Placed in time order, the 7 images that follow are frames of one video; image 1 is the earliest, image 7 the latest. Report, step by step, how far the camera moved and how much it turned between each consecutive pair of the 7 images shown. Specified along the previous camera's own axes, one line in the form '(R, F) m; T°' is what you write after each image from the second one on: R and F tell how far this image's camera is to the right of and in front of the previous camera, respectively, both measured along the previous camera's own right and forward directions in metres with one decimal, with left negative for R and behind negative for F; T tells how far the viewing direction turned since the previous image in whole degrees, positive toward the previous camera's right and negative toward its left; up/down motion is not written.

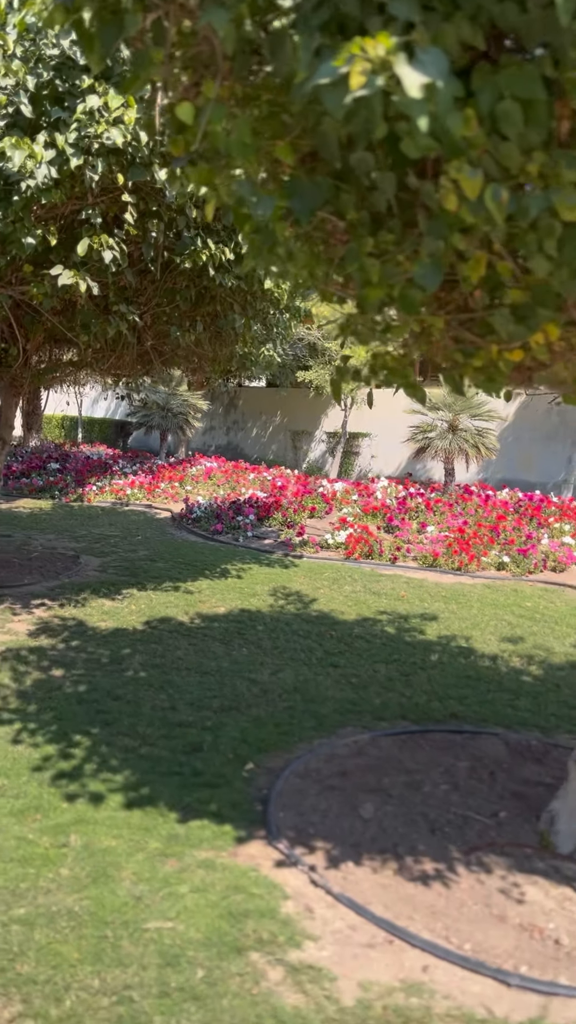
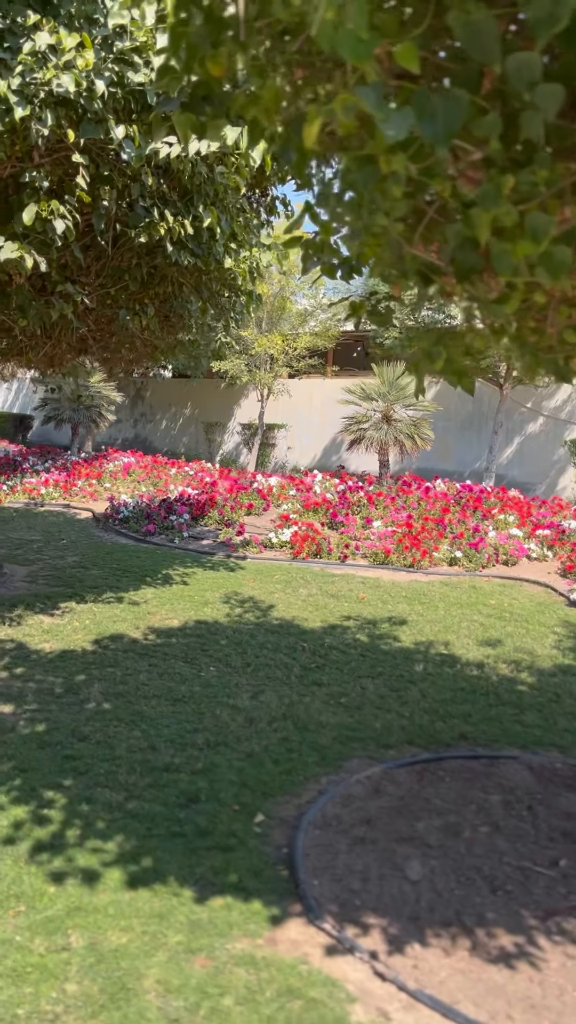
(-0.4, +0.6) m; +6°
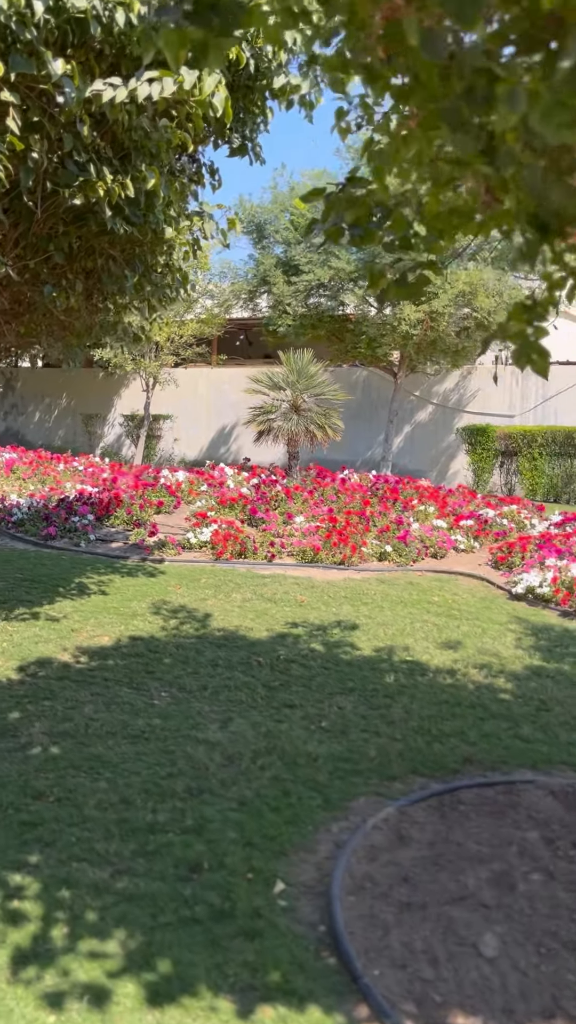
(-0.5, +0.6) m; +8°
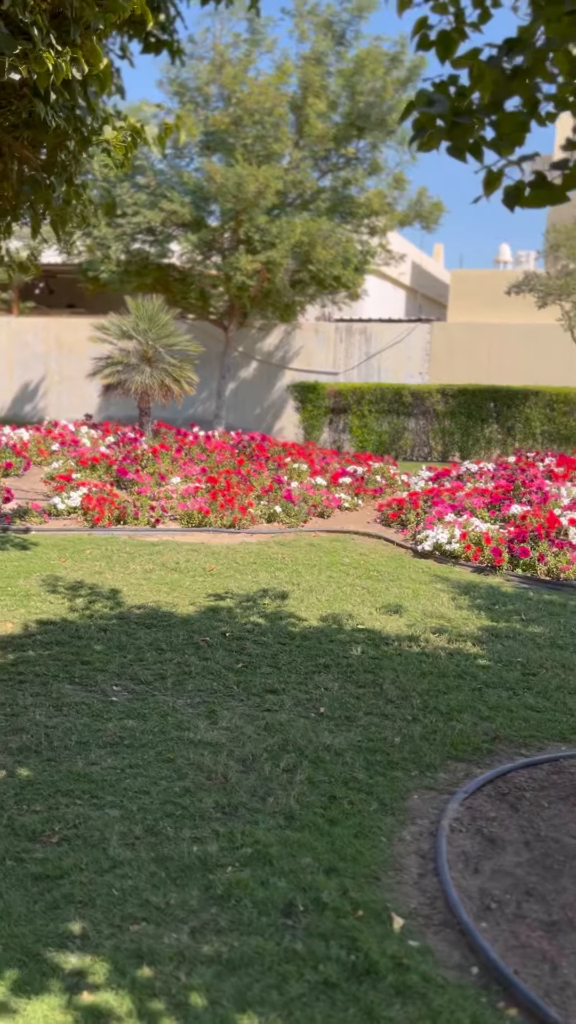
(-0.8, +0.7) m; +14°
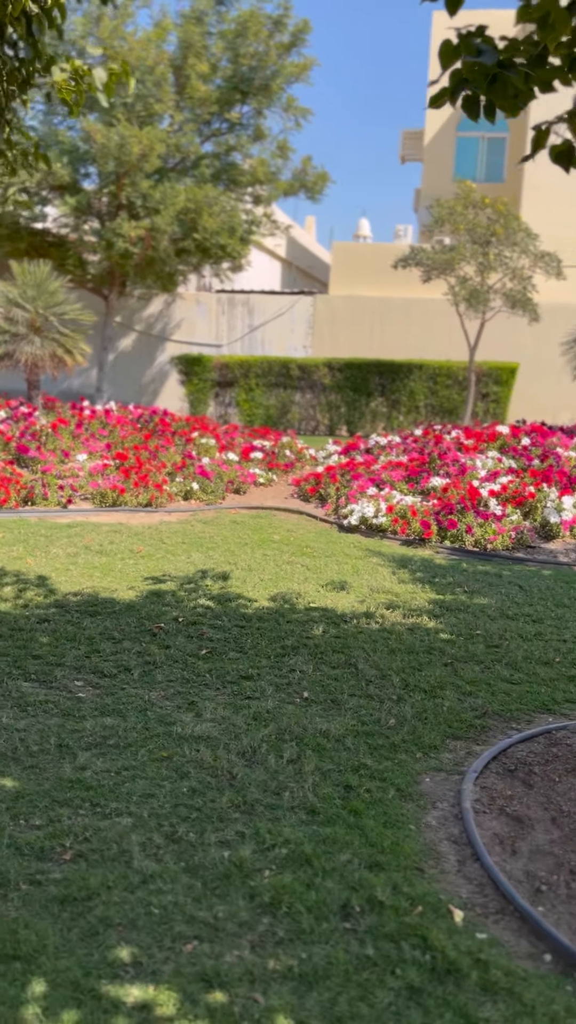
(-0.5, +0.2) m; +9°
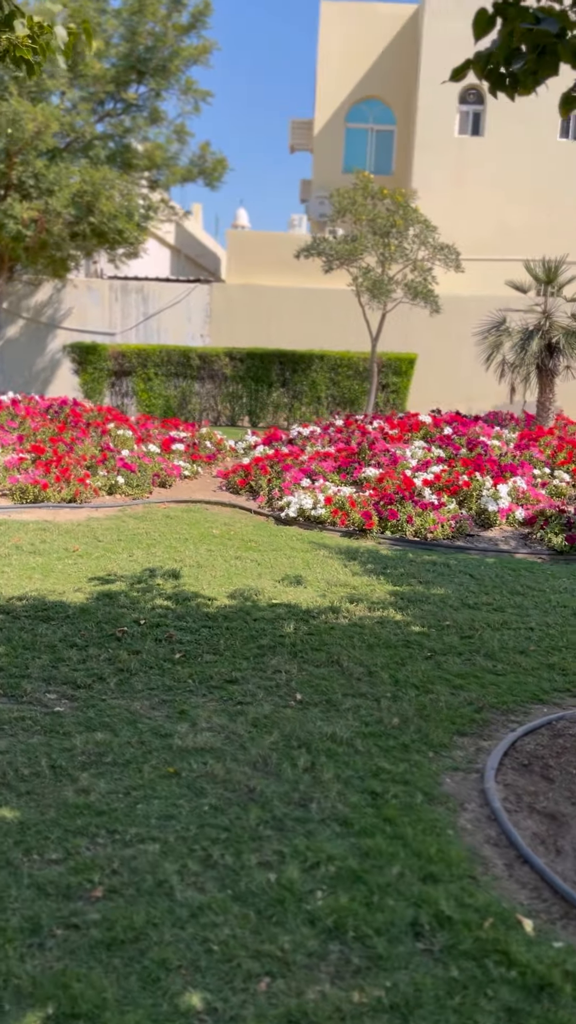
(-0.4, +0.2) m; +8°
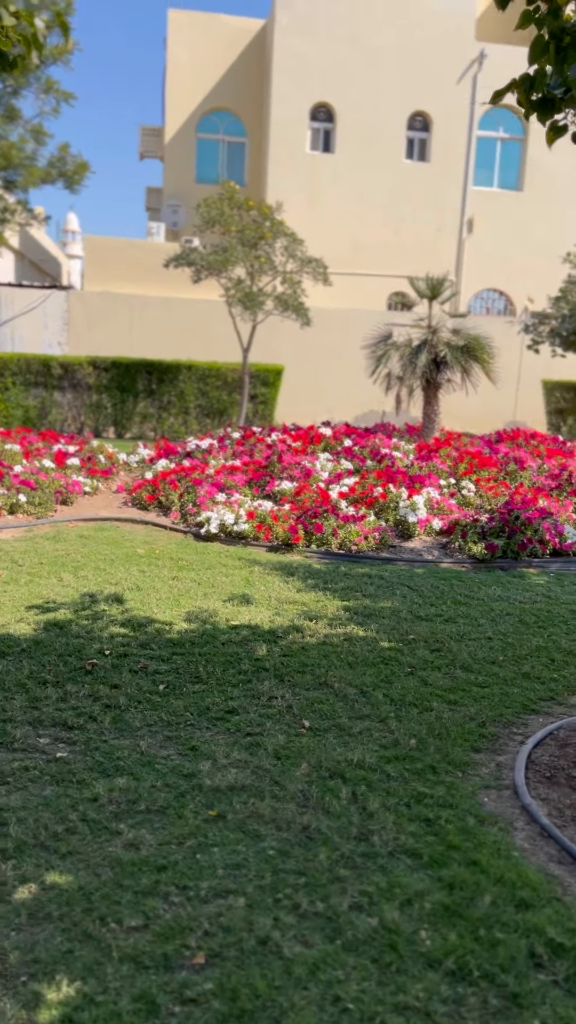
(-0.6, +0.2) m; +11°
